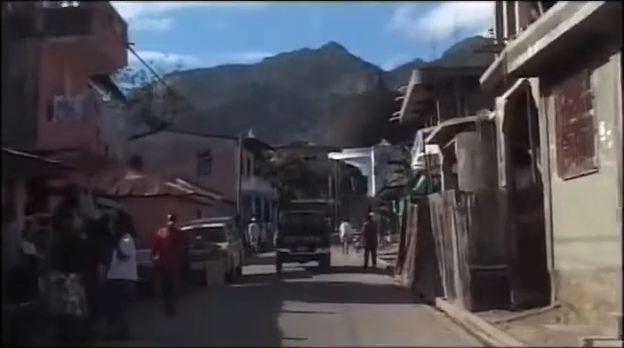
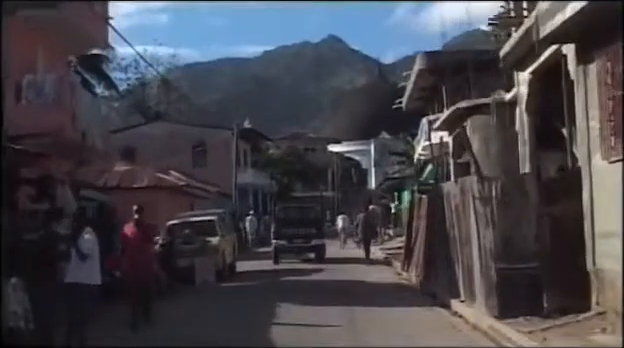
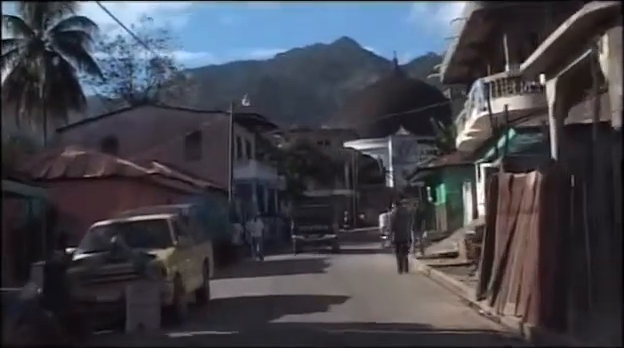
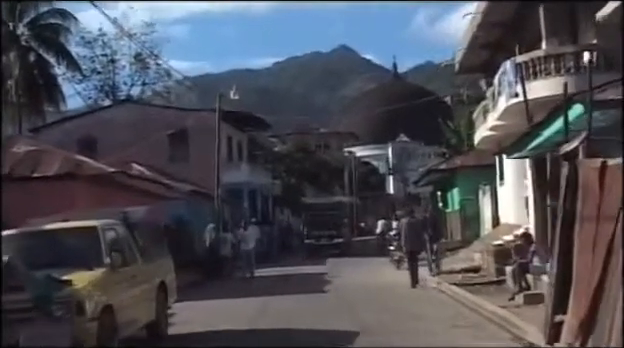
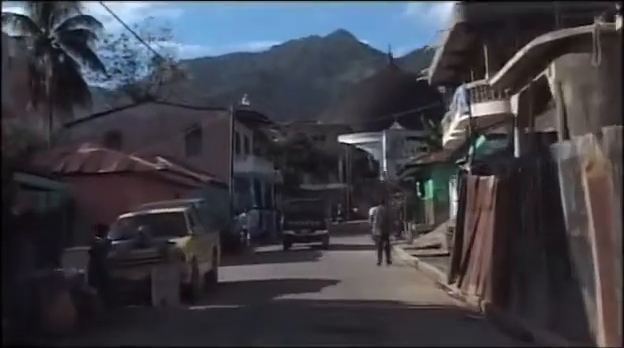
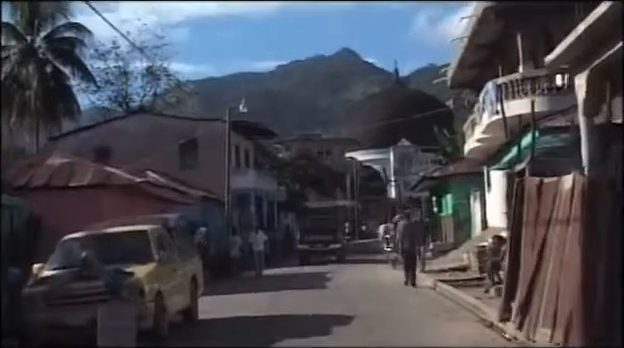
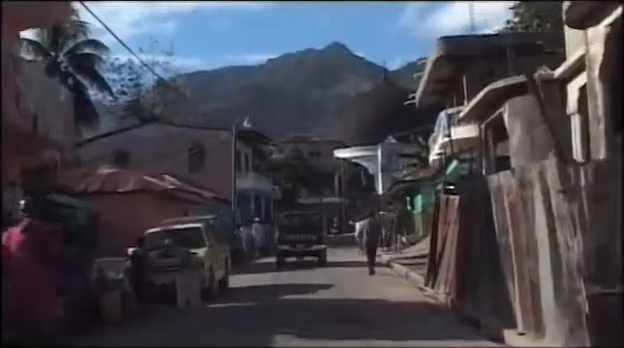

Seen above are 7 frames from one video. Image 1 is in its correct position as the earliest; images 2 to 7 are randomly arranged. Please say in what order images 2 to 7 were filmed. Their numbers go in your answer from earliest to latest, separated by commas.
2, 7, 5, 3, 6, 4
